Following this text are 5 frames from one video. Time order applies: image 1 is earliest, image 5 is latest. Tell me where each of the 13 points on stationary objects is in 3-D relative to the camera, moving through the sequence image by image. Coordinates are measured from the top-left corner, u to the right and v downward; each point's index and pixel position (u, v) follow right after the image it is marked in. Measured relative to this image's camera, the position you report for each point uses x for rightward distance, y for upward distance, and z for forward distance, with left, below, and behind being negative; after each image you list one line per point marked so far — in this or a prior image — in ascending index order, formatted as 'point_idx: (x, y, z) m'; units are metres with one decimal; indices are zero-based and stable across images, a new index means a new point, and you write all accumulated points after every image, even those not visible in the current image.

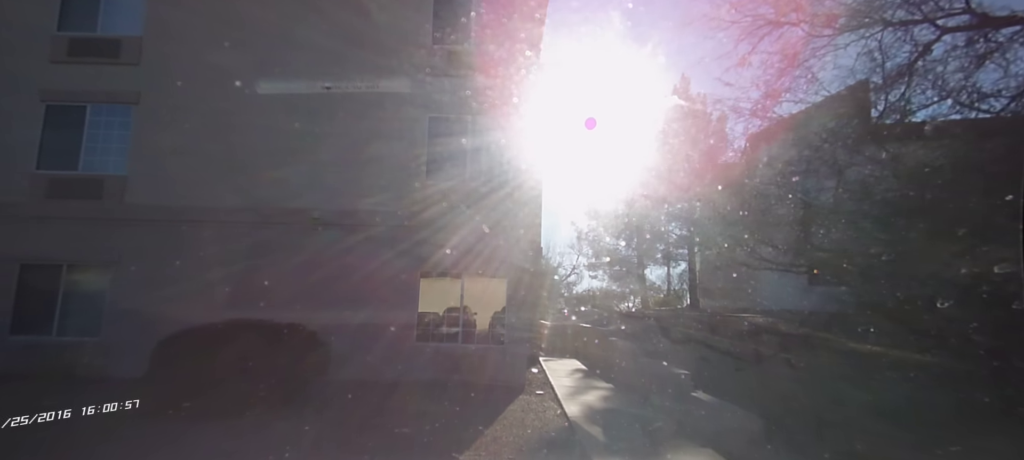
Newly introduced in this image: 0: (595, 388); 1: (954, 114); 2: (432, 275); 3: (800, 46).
0: (+0.9, -2.3, +7.0) m
1: (+5.5, +1.8, +5.8) m
2: (-2.1, -0.9, +10.2) m
3: (+3.3, +2.2, +6.1) m
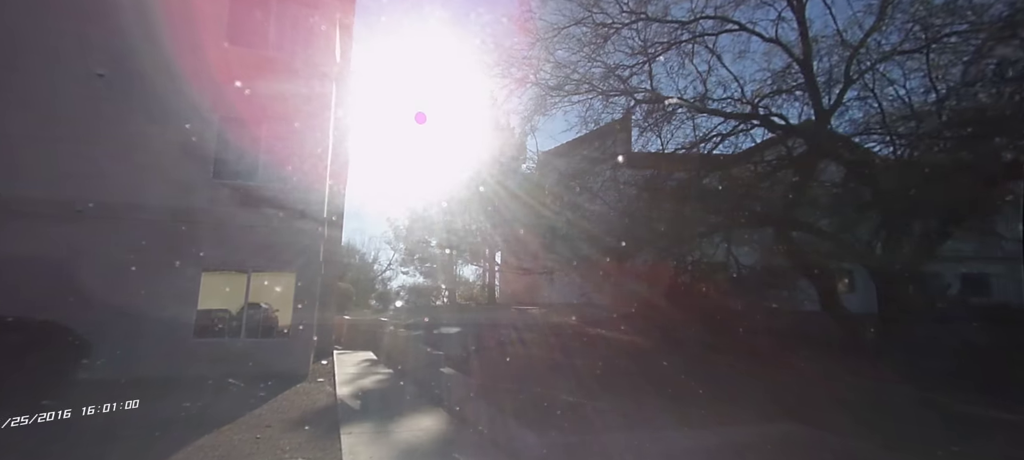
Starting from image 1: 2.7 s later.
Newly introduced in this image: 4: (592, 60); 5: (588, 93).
0: (-2.3, -2.3, +7.8) m
1: (+2.6, +1.6, +8.0) m
2: (-6.1, -0.8, +9.9) m
3: (+0.5, +2.1, +7.6) m
4: (+1.2, +2.6, +7.4) m
5: (+1.2, +2.2, +7.8) m
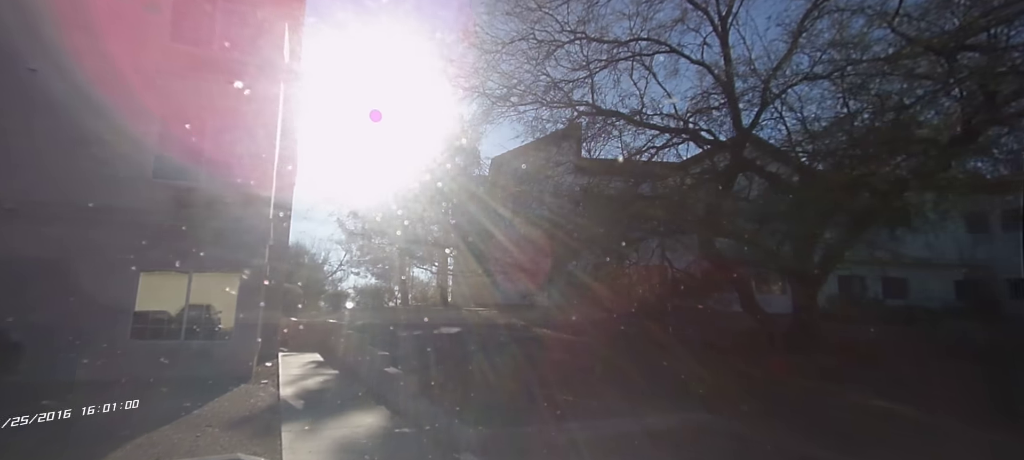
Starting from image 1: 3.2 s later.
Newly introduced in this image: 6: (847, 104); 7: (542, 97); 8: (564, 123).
0: (-3.2, -2.3, +7.8) m
1: (+1.7, +1.5, +8.4) m
2: (-7.1, -0.8, +9.5) m
3: (-0.4, +2.0, +7.9) m
4: (+0.4, +2.5, +7.7) m
5: (+0.3, +2.1, +8.1) m
6: (+4.3, +1.9, +6.7) m
7: (+0.5, +2.2, +8.0) m
8: (+0.9, +1.9, +8.4) m
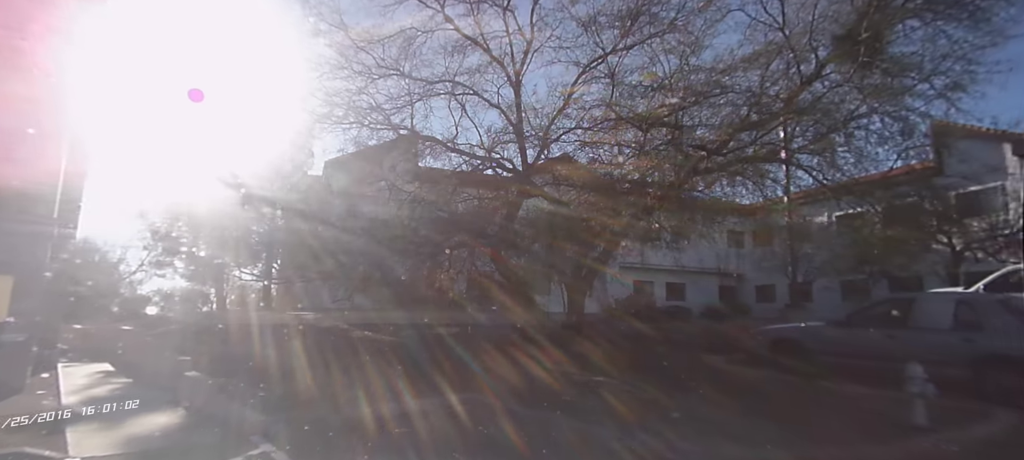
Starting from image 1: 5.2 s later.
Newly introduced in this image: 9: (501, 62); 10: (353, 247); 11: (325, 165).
0: (-6.2, -2.4, +7.4) m
1: (-1.7, +1.3, +9.5) m
2: (-10.5, -0.7, +7.9) m
3: (-3.5, +1.9, +8.4) m
4: (-2.6, +2.3, +8.4) m
5: (-2.9, +2.0, +8.8) m
6: (+1.3, +1.5, +8.7) m
7: (-2.7, +2.0, +8.7) m
8: (-2.4, +1.7, +9.2) m
9: (-0.2, +2.9, +8.3) m
10: (-3.6, -0.4, +11.0) m
11: (-4.2, +1.5, +10.8) m
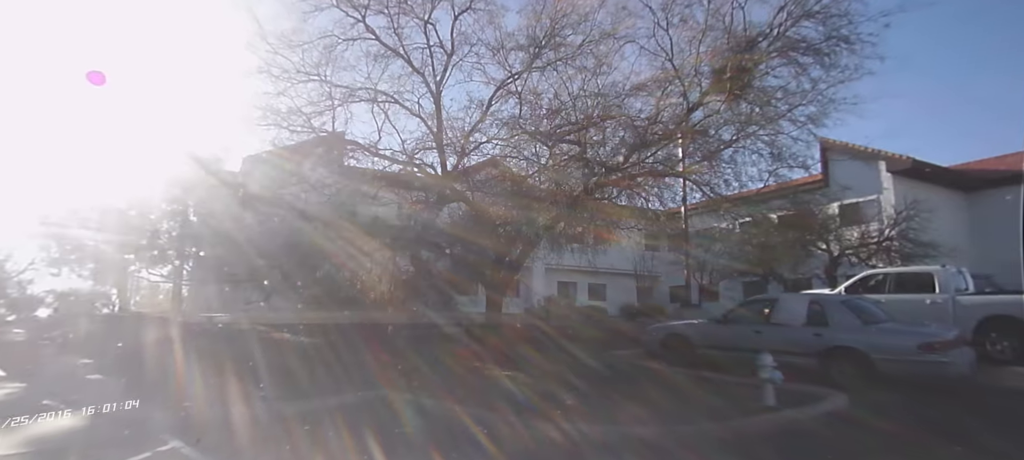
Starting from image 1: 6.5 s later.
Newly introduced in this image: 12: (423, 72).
0: (-7.6, -2.4, +7.0) m
1: (-3.3, +1.2, +9.7) m
2: (-11.8, -0.6, +6.9) m
3: (-4.9, +1.9, +8.4) m
4: (-4.1, +2.3, +8.5) m
5: (-4.4, +1.9, +8.8) m
6: (-0.2, +1.4, +9.3) m
7: (-4.2, +2.0, +8.8) m
8: (-4.0, +1.7, +9.3) m
9: (-1.6, +2.8, +8.8) m
10: (-5.5, -0.4, +10.9) m
11: (-6.0, +1.5, +10.7) m
12: (-1.6, +2.8, +8.8) m
